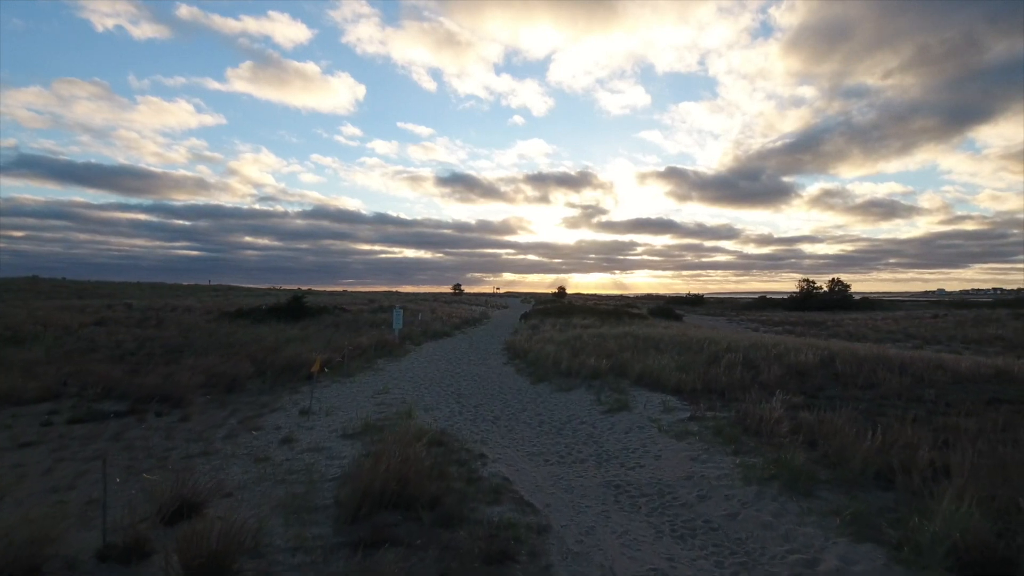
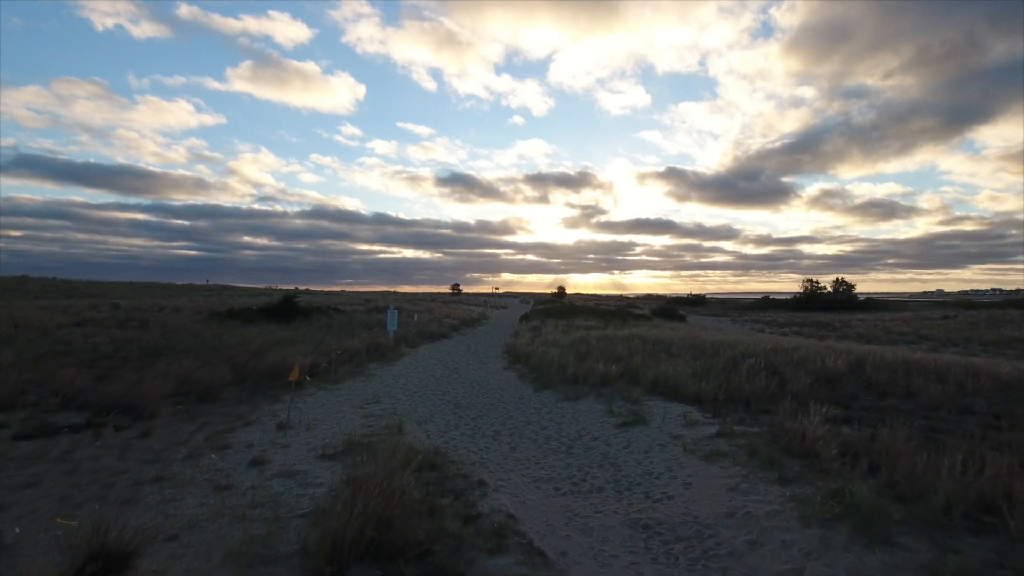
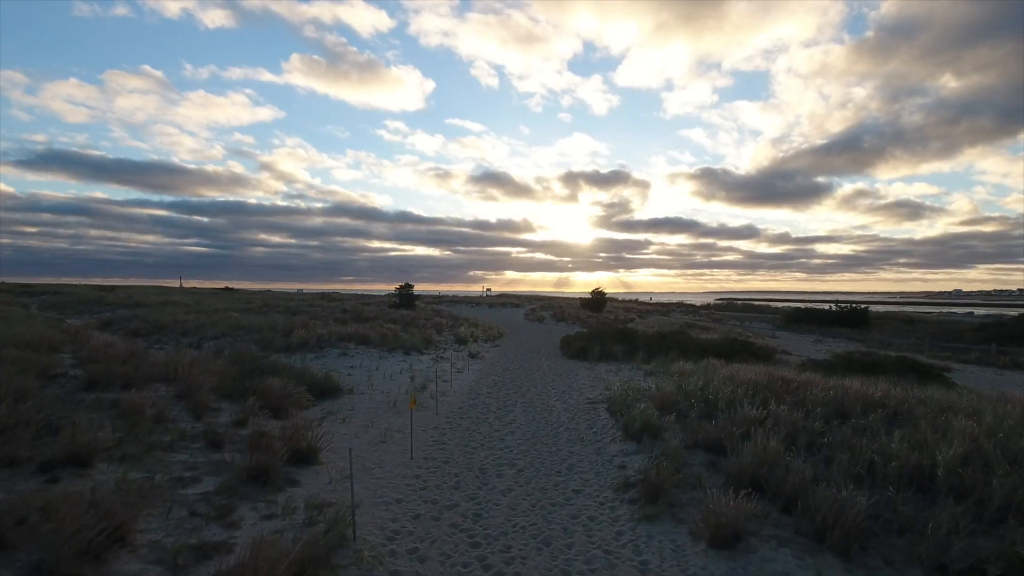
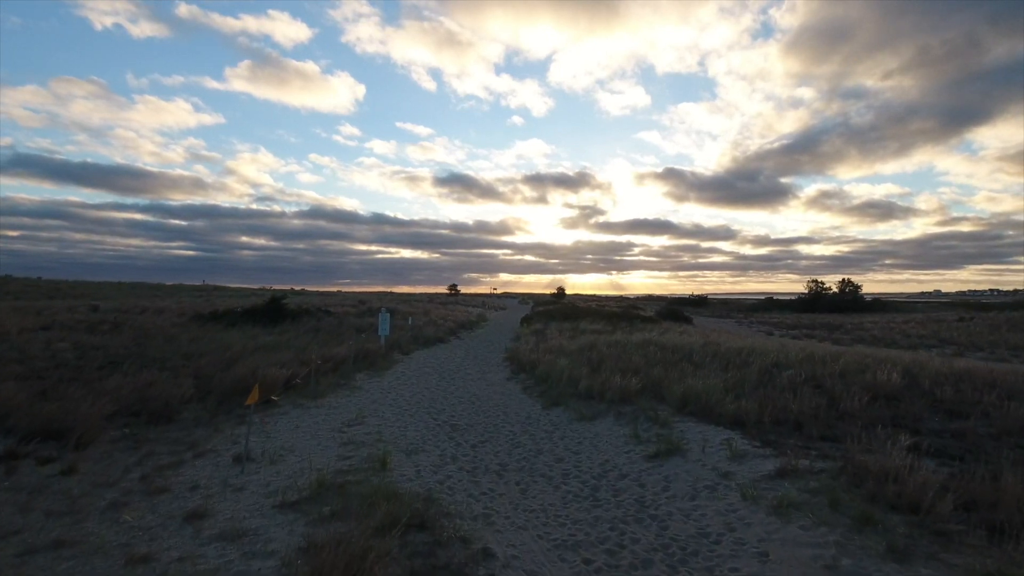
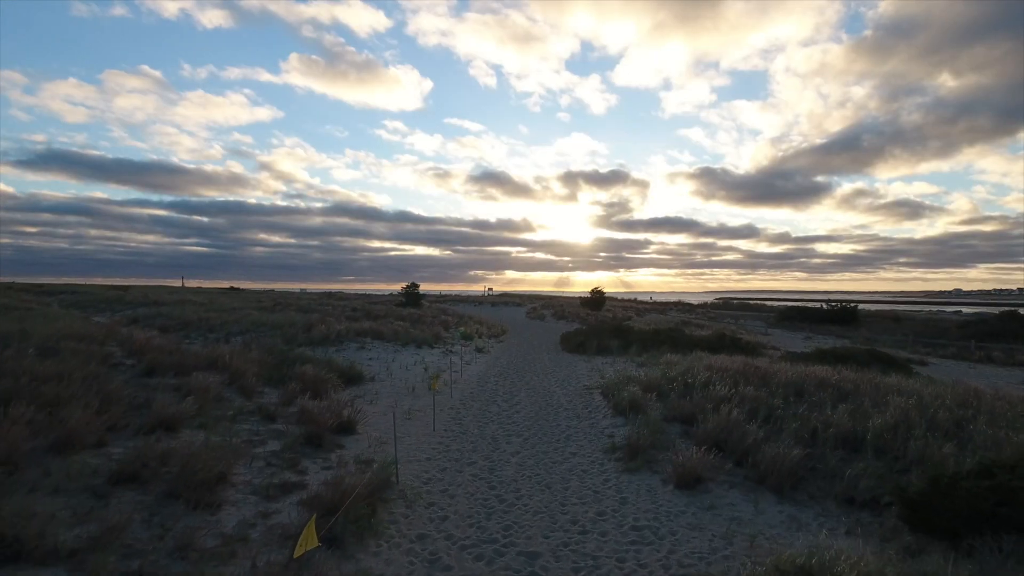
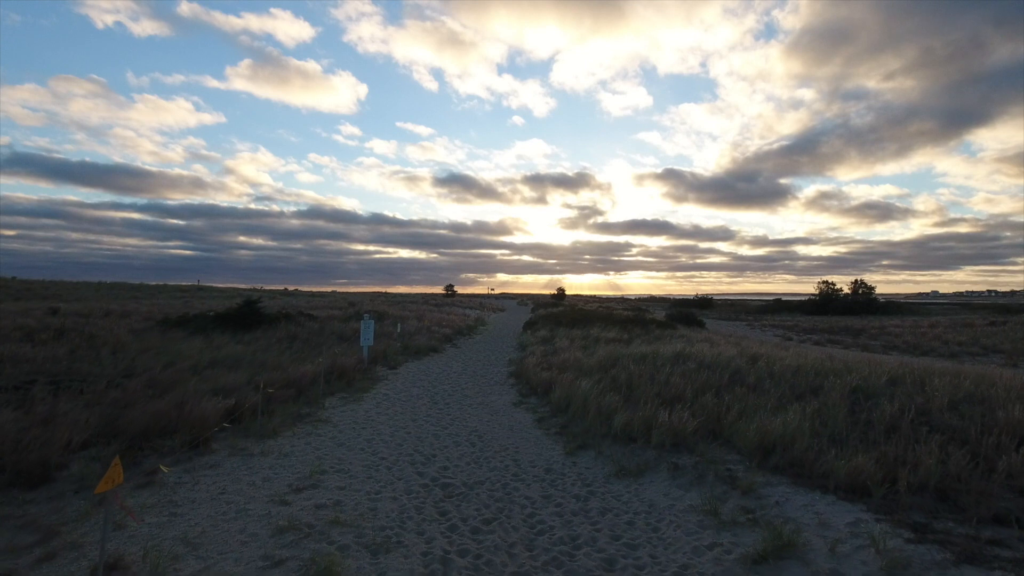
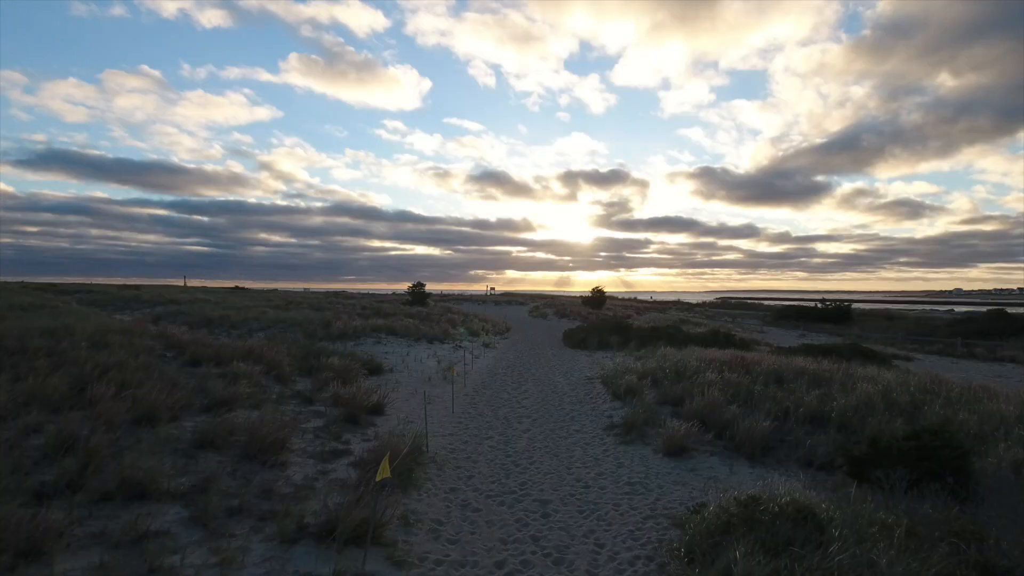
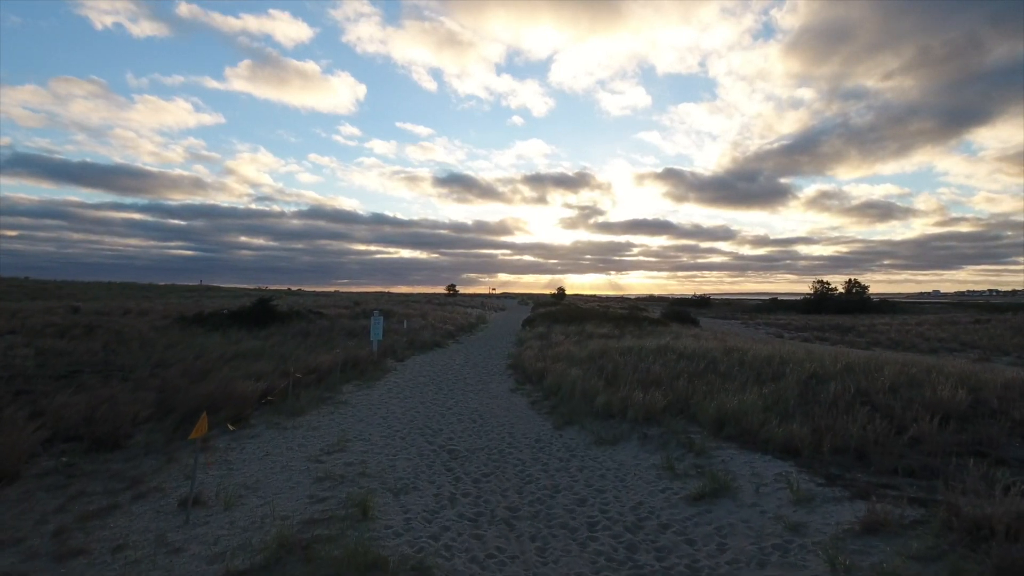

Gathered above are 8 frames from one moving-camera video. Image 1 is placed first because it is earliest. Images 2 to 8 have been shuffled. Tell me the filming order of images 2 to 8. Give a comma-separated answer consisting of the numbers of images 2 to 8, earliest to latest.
2, 4, 8, 6, 7, 5, 3
